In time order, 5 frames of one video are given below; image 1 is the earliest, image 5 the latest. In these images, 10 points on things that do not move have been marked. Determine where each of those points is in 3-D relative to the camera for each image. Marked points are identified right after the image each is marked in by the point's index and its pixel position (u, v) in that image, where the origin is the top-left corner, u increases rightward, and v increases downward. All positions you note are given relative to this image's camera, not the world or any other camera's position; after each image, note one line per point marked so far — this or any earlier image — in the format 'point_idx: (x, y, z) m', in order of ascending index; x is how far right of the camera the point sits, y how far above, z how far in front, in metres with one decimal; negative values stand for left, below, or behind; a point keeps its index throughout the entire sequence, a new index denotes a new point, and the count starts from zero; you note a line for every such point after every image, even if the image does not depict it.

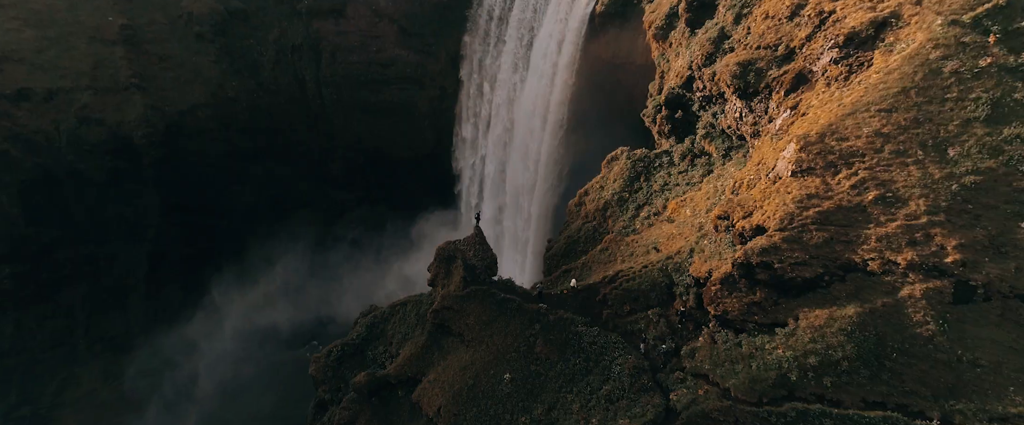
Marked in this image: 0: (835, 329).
0: (+11.9, -4.3, +18.8) m
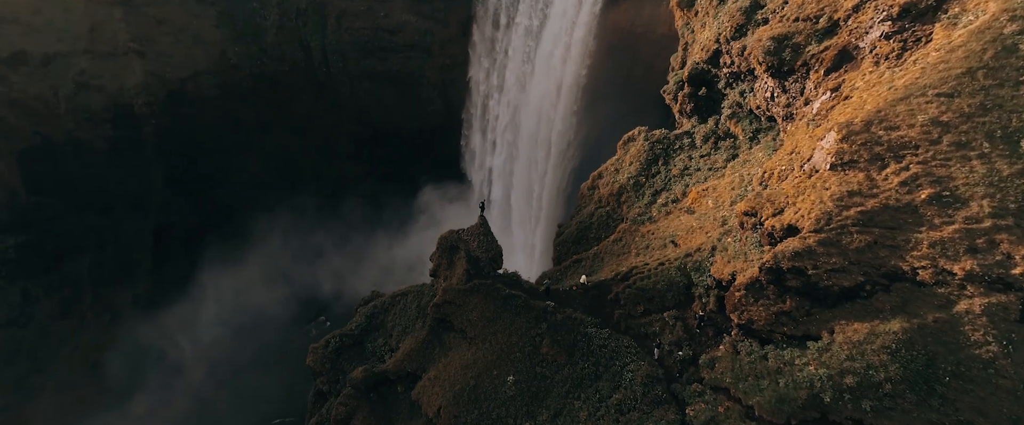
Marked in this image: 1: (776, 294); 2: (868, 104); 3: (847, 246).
0: (+11.9, -4.4, +16.6) m
1: (+9.9, -3.1, +19.1) m
2: (+14.0, +4.3, +20.0) m
3: (+11.9, -1.2, +18.0) m
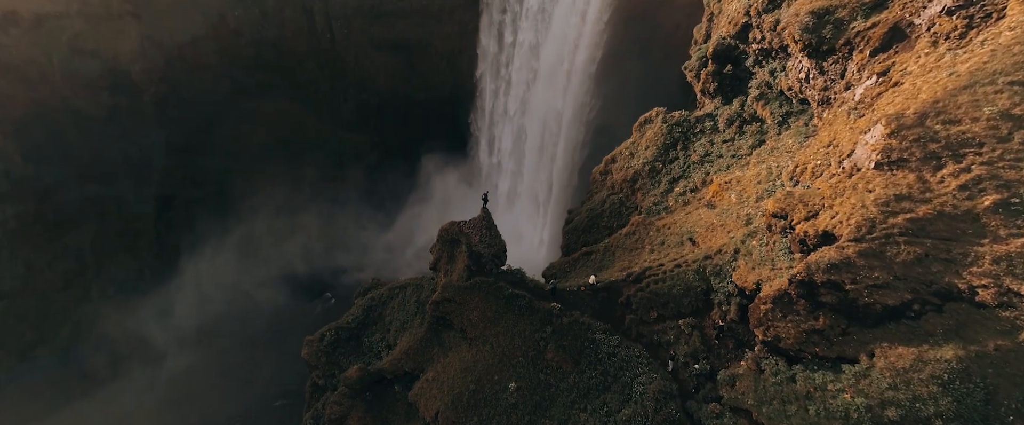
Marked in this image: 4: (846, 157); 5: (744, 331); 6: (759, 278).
0: (+11.9, -4.7, +14.6) m
1: (+9.9, -3.3, +17.0) m
2: (+14.1, +4.1, +17.3) m
3: (+11.8, -1.4, +15.8) m
4: (+12.4, +2.1, +18.8) m
5: (+8.7, -4.4, +19.0) m
6: (+9.1, -2.4, +18.7) m
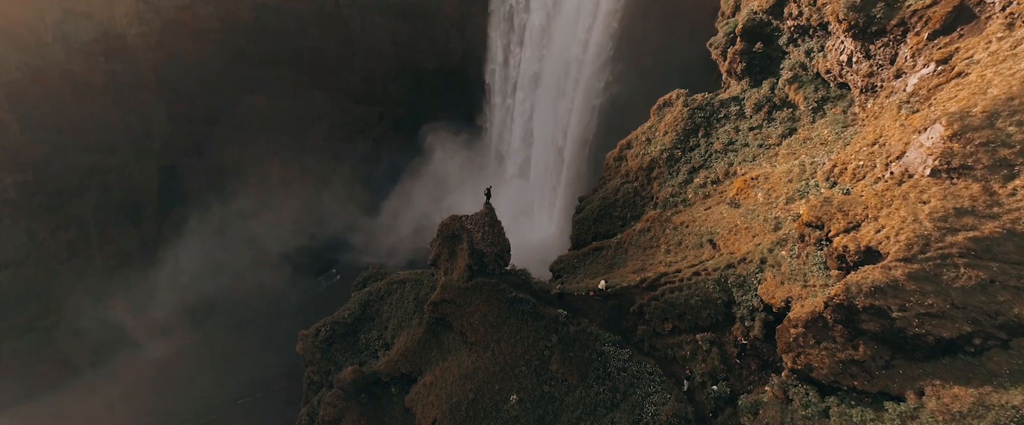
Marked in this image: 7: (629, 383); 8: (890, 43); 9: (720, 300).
0: (+11.8, -5.2, +12.7) m
1: (+9.9, -3.7, +15.0) m
2: (+14.1, +3.7, +14.8) m
3: (+11.8, -1.9, +13.7) m
4: (+12.4, +1.8, +16.4) m
5: (+8.7, -4.7, +17.1) m
6: (+9.1, -2.7, +16.7) m
7: (+4.4, -6.3, +18.9) m
8: (+14.2, +6.3, +18.9) m
9: (+7.6, -3.2, +18.6) m
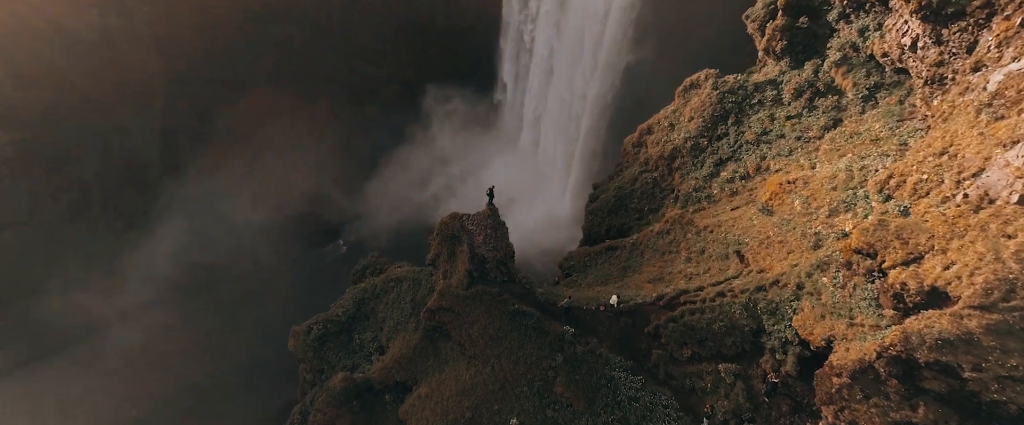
0: (+11.6, -6.3, +10.5) m
1: (+9.8, -4.5, +12.8) m
2: (+14.1, +2.7, +11.8) m
3: (+11.7, -2.9, +11.2) m
4: (+12.4, +1.0, +13.6) m
5: (+8.6, -5.3, +15.0) m
6: (+9.0, -3.4, +14.4) m
7: (+4.3, -6.7, +17.0) m
8: (+14.3, +5.7, +15.7) m
9: (+7.6, -3.7, +16.4) m
